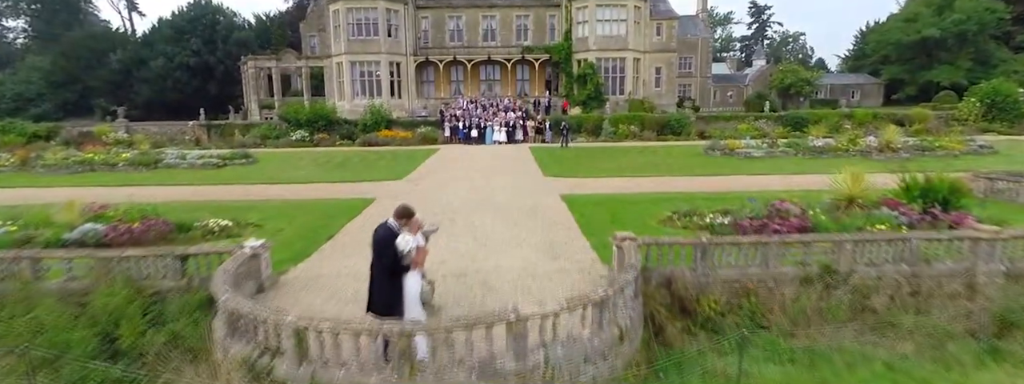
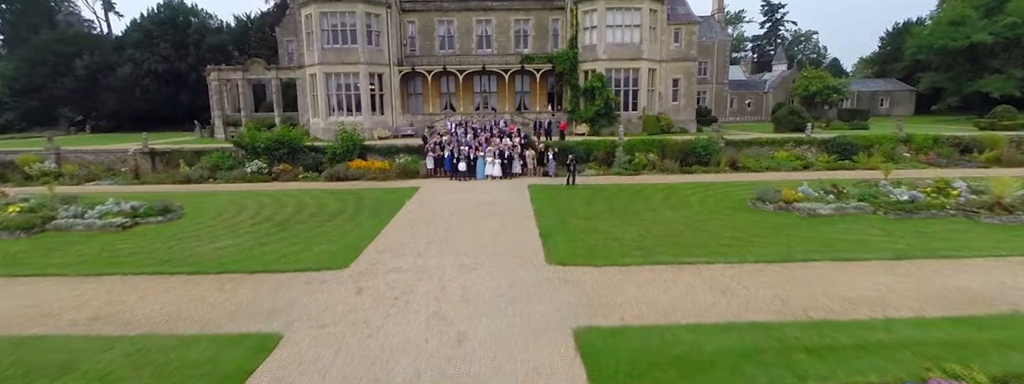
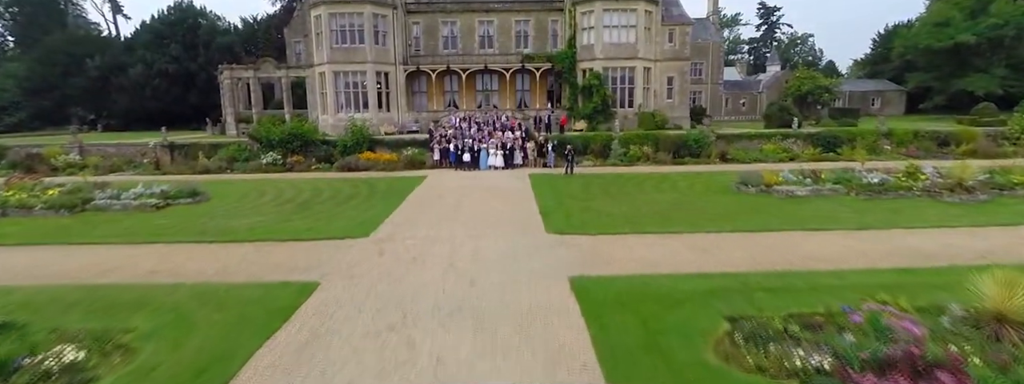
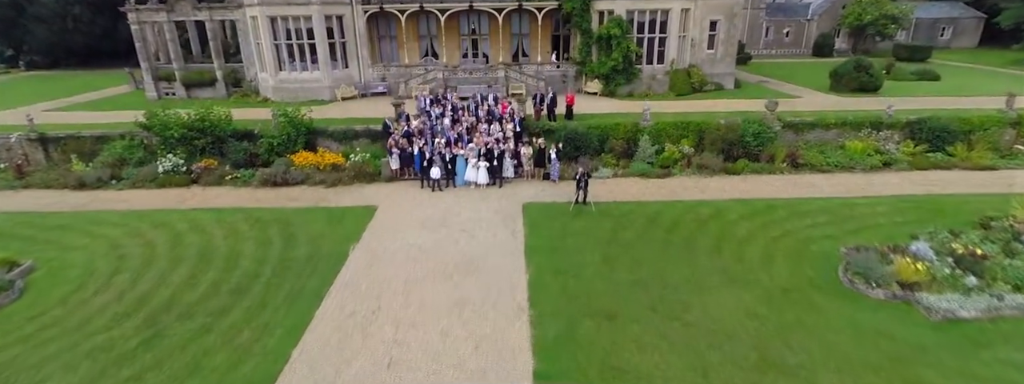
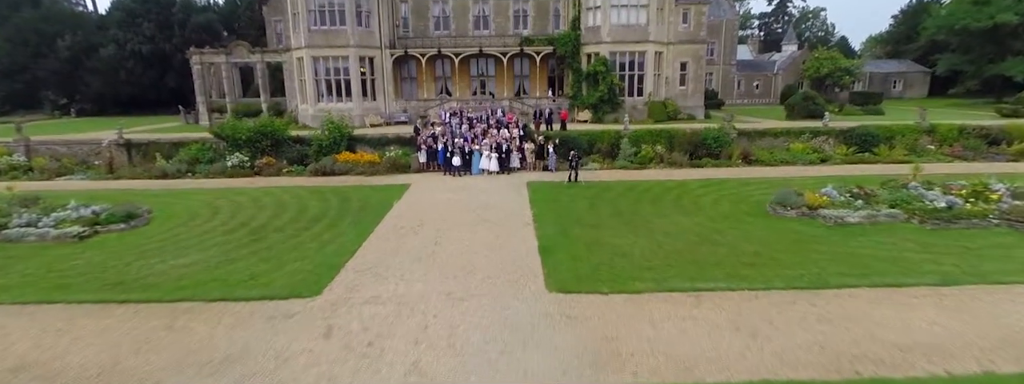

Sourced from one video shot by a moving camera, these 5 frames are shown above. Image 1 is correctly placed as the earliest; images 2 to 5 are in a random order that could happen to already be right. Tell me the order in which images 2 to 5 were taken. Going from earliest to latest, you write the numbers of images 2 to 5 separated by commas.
3, 2, 5, 4
